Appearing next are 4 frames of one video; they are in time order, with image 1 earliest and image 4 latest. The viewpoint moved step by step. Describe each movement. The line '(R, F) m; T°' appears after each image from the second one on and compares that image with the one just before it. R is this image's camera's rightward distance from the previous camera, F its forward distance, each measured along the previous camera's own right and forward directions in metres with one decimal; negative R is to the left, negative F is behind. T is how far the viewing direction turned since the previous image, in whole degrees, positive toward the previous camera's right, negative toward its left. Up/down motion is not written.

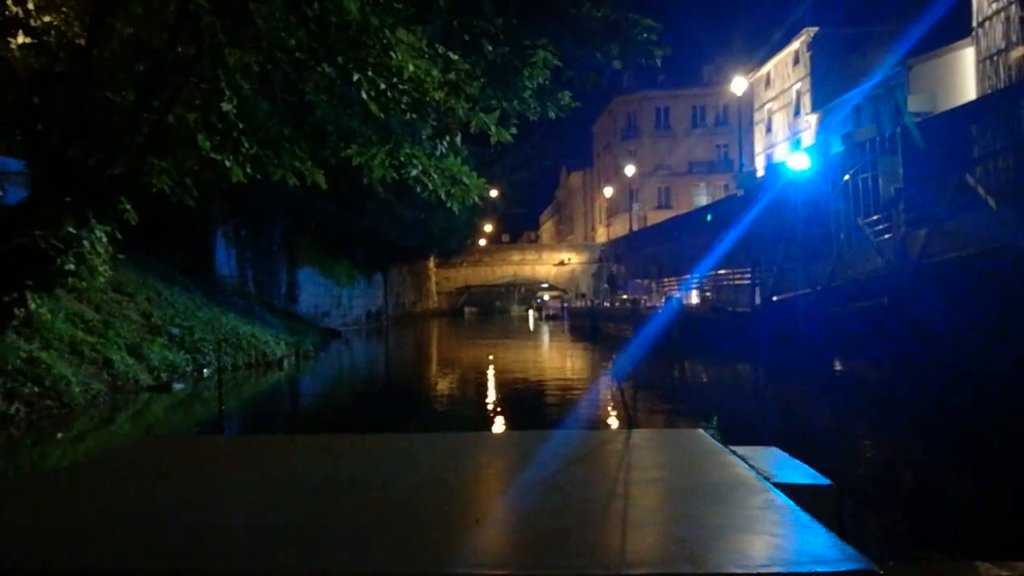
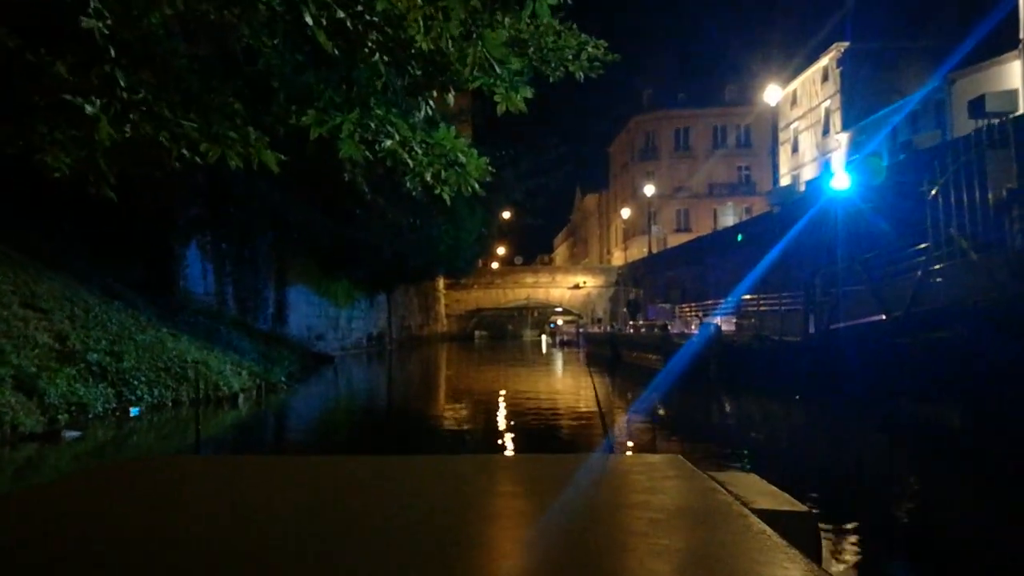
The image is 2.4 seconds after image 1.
(0.0, +1.7) m; -1°
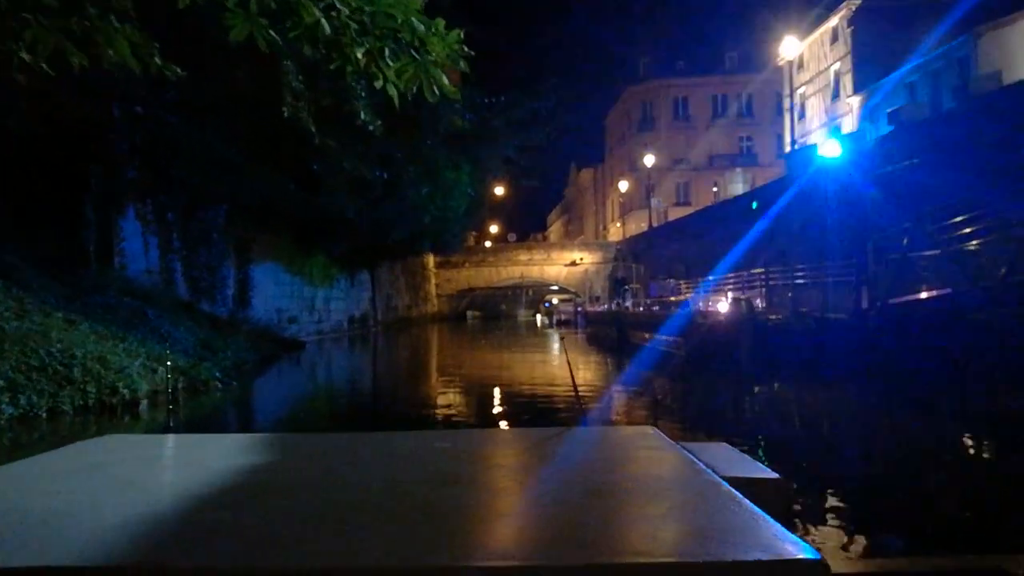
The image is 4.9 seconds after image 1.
(0.0, +1.7) m; 0°
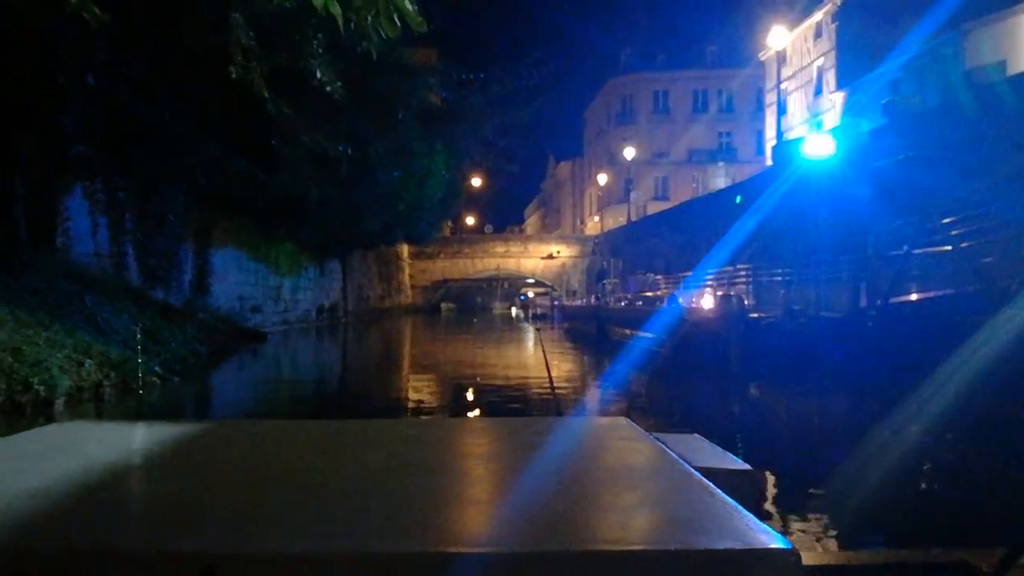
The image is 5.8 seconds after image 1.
(0.0, +0.6) m; +2°
